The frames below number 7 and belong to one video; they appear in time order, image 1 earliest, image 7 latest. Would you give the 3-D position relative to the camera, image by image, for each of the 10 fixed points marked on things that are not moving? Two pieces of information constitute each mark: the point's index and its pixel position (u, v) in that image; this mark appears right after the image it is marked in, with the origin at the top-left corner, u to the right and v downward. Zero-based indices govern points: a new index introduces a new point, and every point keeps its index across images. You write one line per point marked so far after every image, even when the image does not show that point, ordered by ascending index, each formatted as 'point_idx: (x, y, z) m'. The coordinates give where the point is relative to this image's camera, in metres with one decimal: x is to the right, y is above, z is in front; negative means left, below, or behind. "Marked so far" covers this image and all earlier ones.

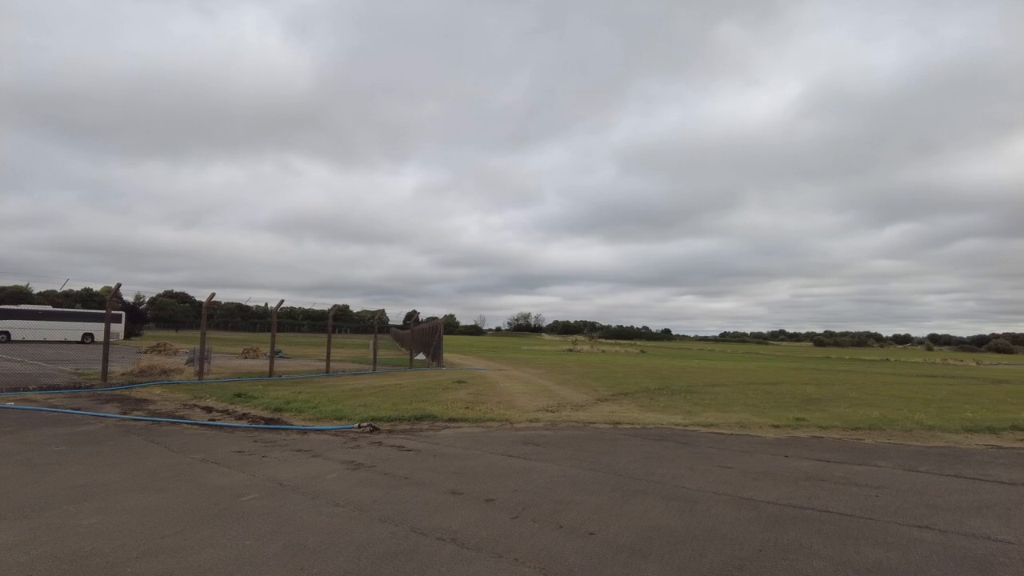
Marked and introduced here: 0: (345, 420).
0: (-2.8, -2.2, +10.6) m
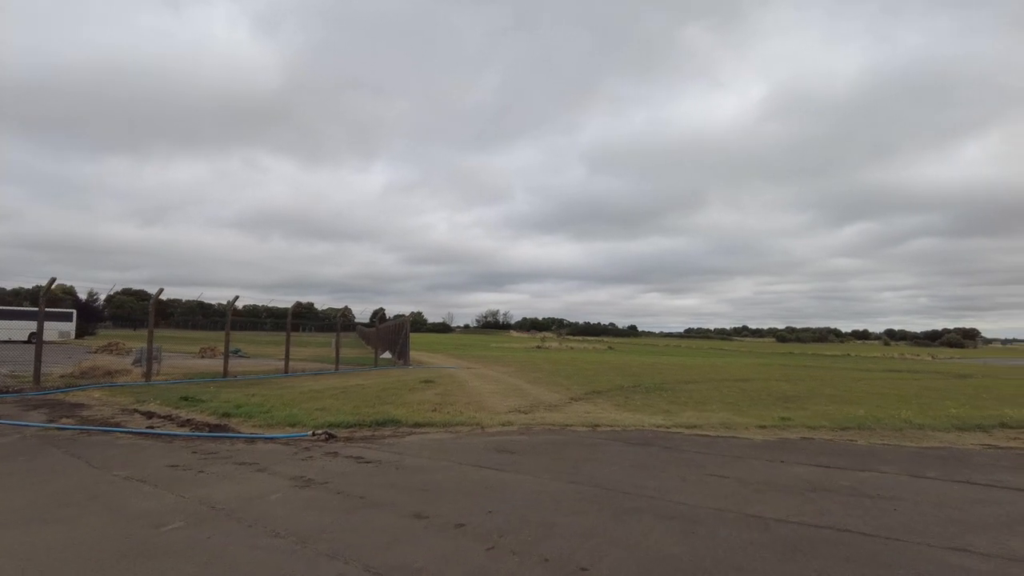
0: (-3.2, -2.1, +9.7) m
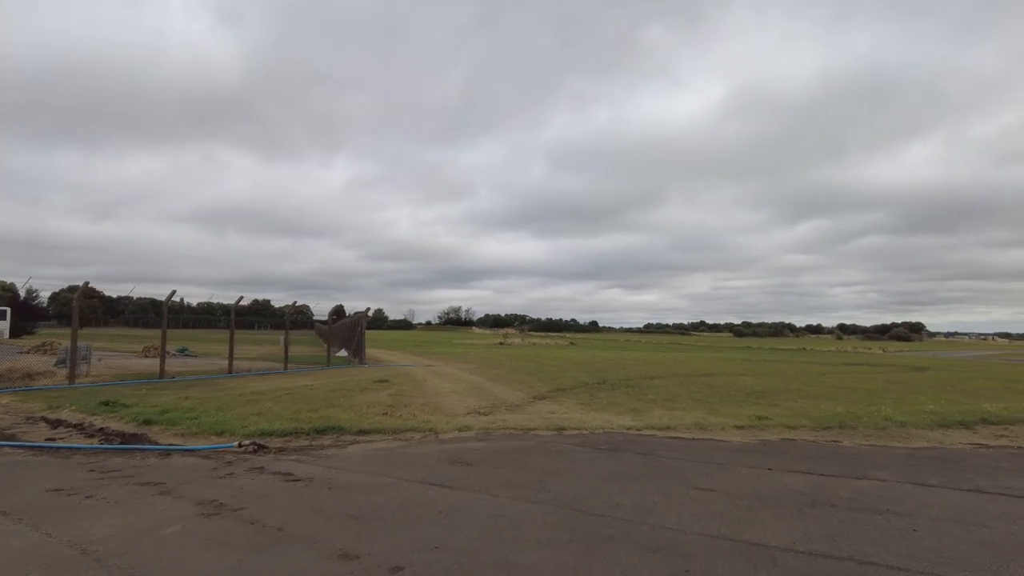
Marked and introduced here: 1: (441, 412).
0: (-3.8, -2.0, +8.5) m
1: (-1.3, -2.3, +11.7) m
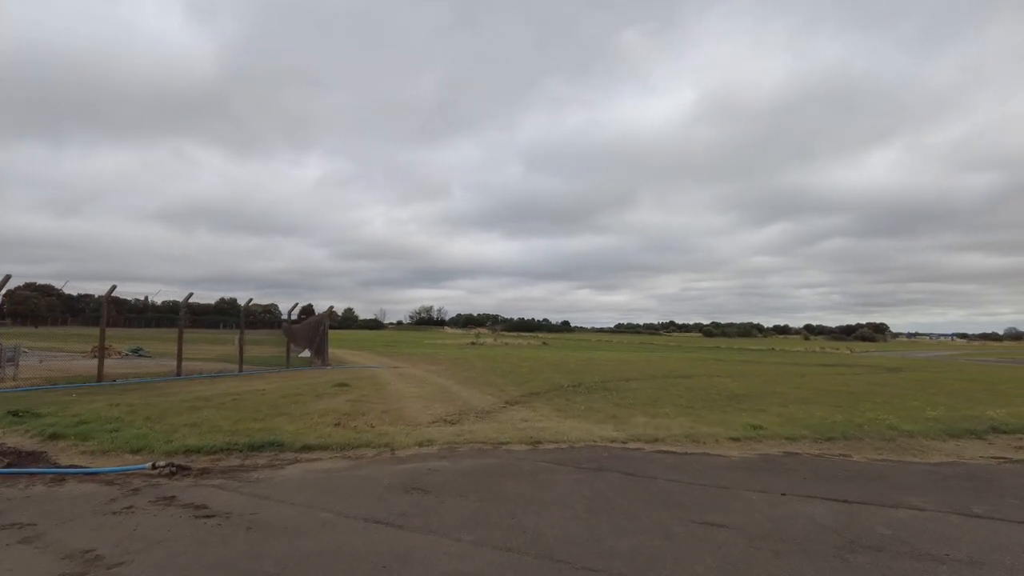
0: (-4.2, -1.9, +7.2) m
1: (-1.8, -2.2, +10.5) m
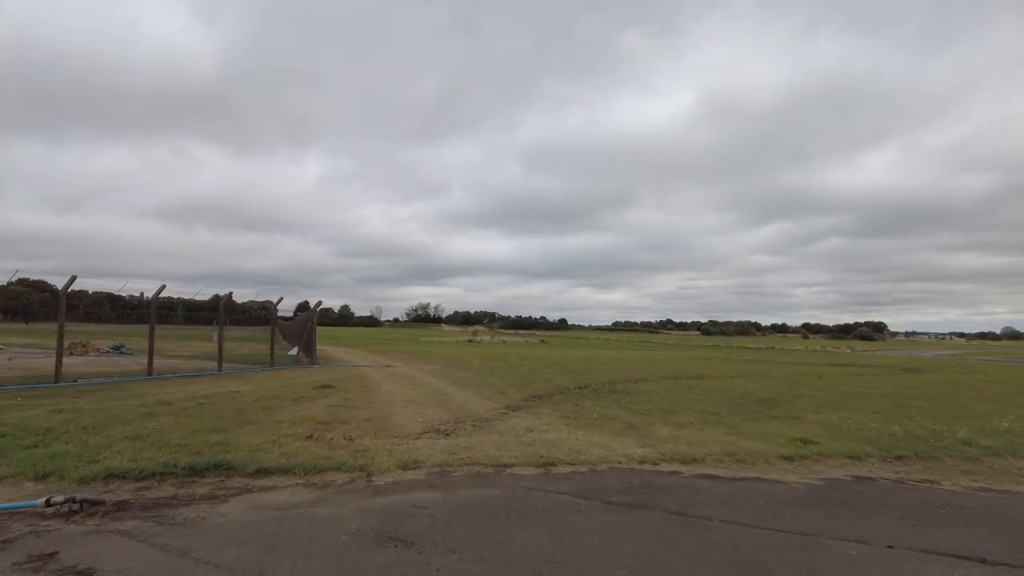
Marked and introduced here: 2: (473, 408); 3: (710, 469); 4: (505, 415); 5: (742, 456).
0: (-4.1, -1.7, +5.7) m
1: (-1.8, -2.0, +9.0) m
2: (-0.7, -2.3, +12.3) m
3: (+2.1, -1.9, +6.8) m
4: (-0.1, -2.3, +11.5) m
5: (+2.7, -1.9, +7.4) m
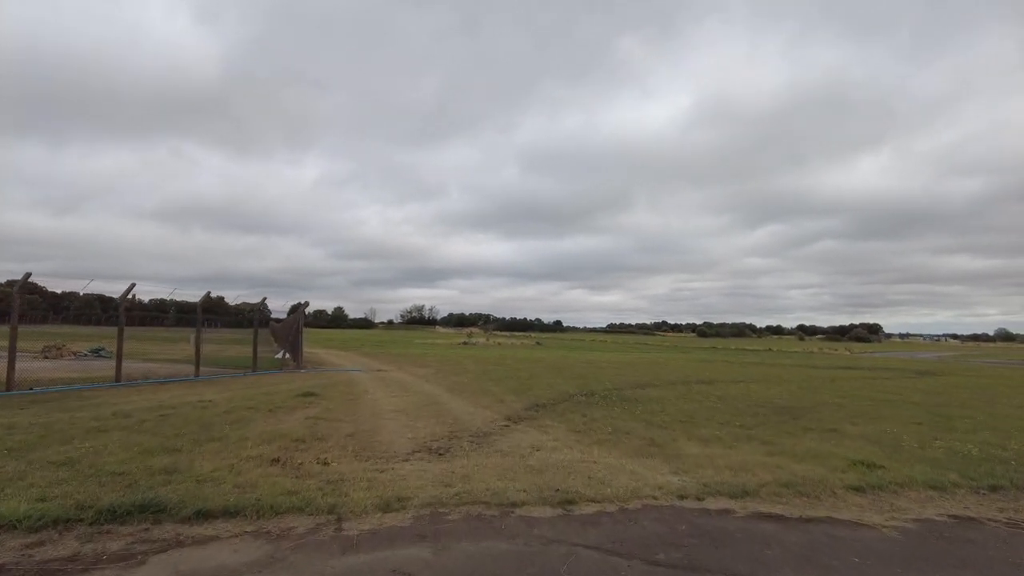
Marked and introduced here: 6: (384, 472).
0: (-4.0, -1.6, +4.3) m
1: (-1.7, -2.0, +7.6) m
2: (-0.7, -2.3, +11.0) m
3: (+2.2, -1.9, +5.4) m
4: (-0.1, -2.2, +10.1) m
5: (+2.7, -1.9, +6.1) m
6: (-1.3, -1.9, +6.7) m
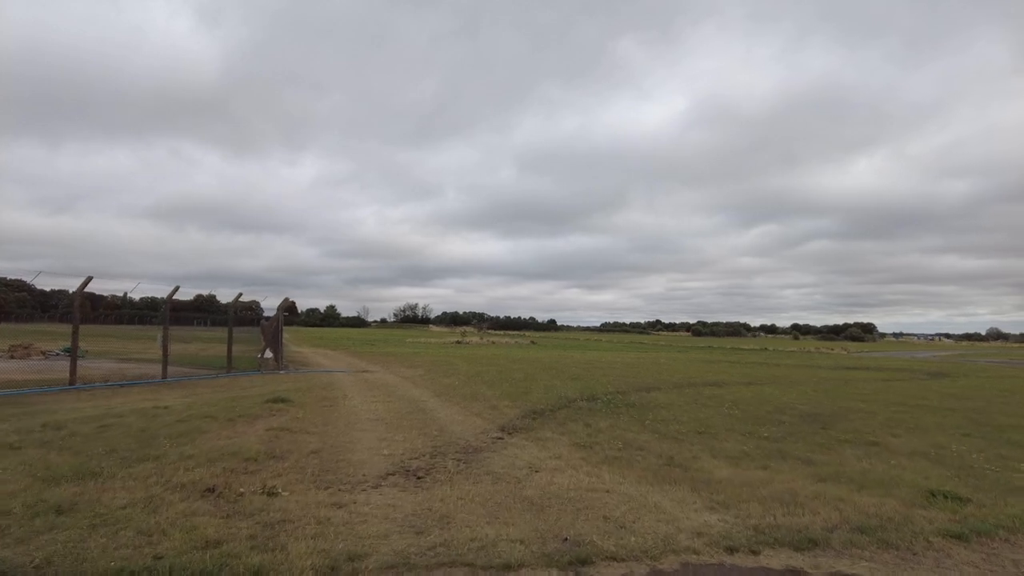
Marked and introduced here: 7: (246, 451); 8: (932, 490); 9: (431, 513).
0: (-4.0, -1.5, +2.8) m
1: (-1.8, -1.9, +6.2) m
2: (-0.8, -2.1, +9.6) m
3: (+2.1, -1.7, +4.0) m
4: (-0.2, -2.1, +8.7) m
5: (+2.7, -1.8, +4.7) m
6: (-1.4, -1.8, +5.3) m
7: (-3.2, -1.9, +7.8) m
8: (+3.9, -1.9, +5.9) m
9: (-0.6, -1.8, +5.0) m
